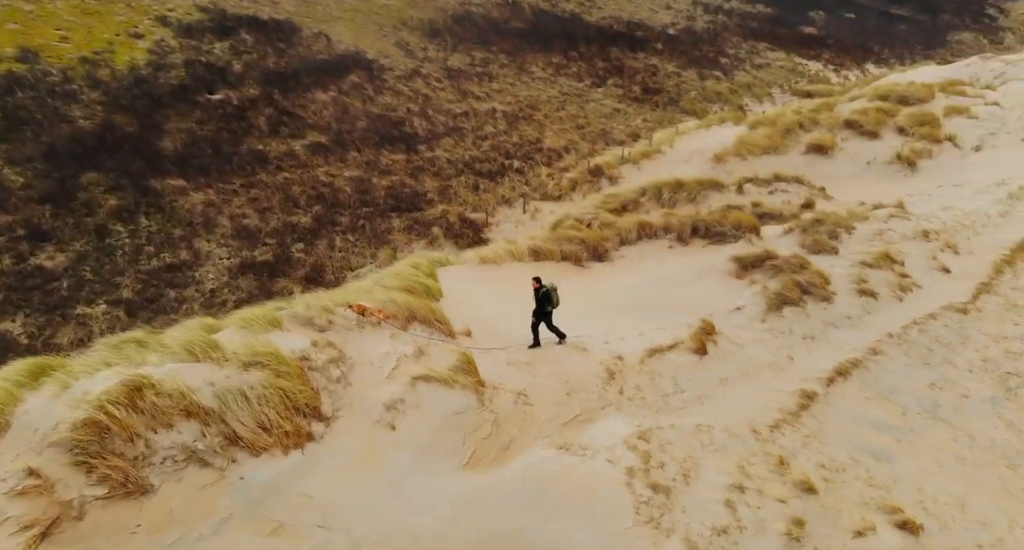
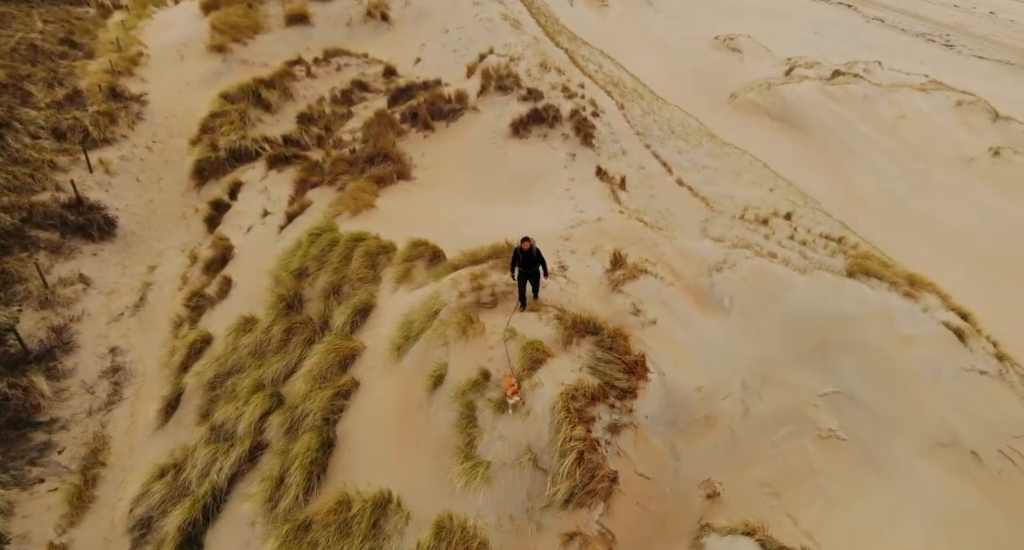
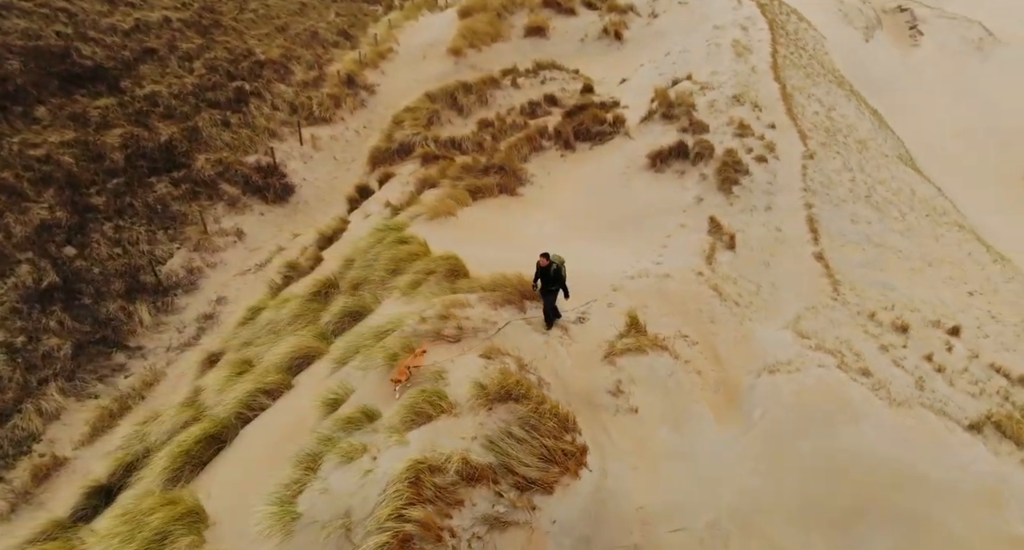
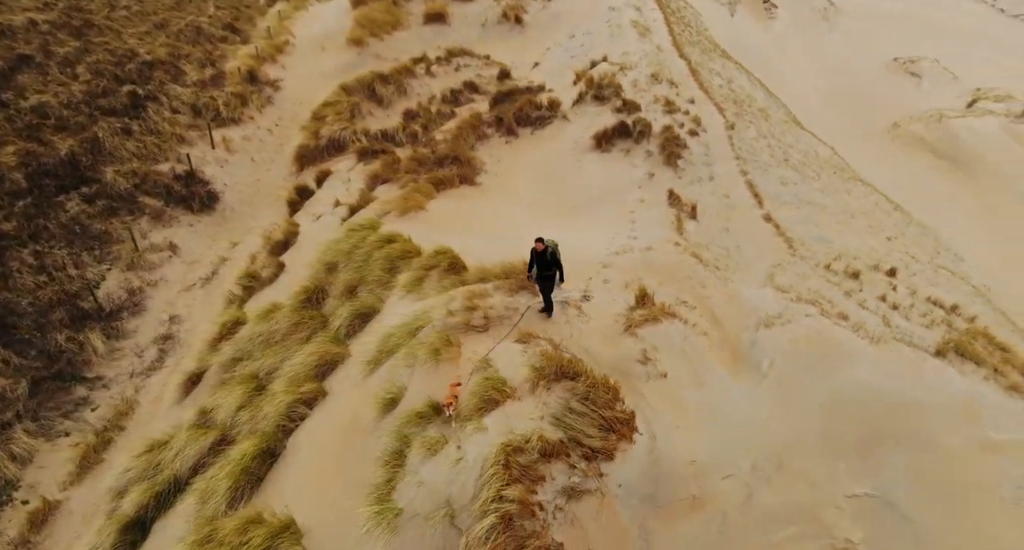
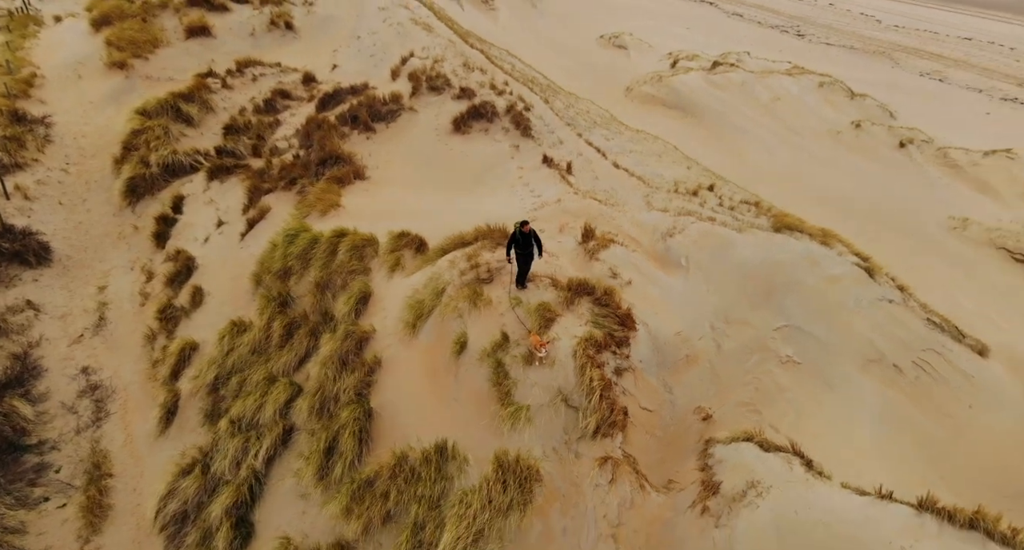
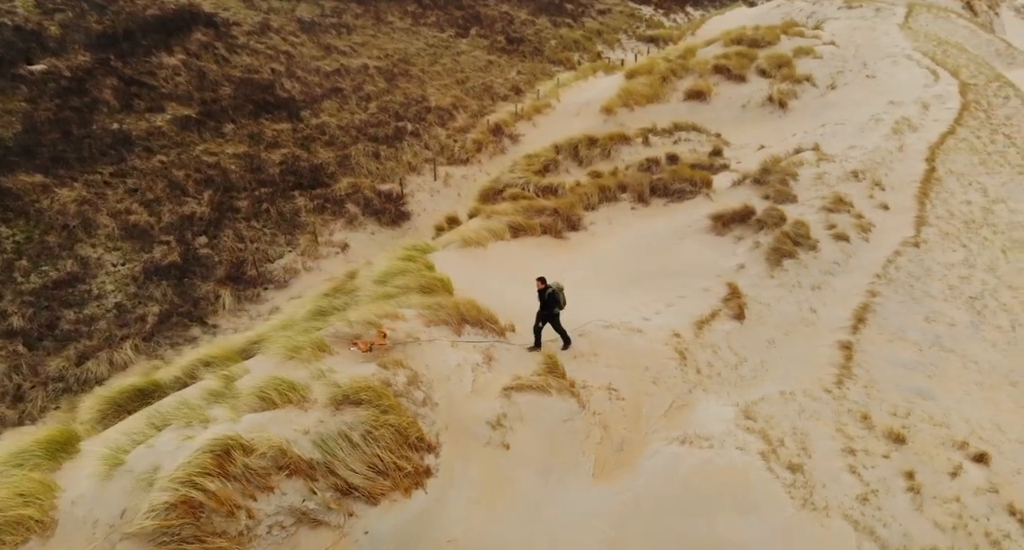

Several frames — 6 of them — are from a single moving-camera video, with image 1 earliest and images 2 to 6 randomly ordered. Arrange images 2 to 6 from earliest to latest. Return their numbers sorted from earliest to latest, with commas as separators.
6, 3, 4, 2, 5
